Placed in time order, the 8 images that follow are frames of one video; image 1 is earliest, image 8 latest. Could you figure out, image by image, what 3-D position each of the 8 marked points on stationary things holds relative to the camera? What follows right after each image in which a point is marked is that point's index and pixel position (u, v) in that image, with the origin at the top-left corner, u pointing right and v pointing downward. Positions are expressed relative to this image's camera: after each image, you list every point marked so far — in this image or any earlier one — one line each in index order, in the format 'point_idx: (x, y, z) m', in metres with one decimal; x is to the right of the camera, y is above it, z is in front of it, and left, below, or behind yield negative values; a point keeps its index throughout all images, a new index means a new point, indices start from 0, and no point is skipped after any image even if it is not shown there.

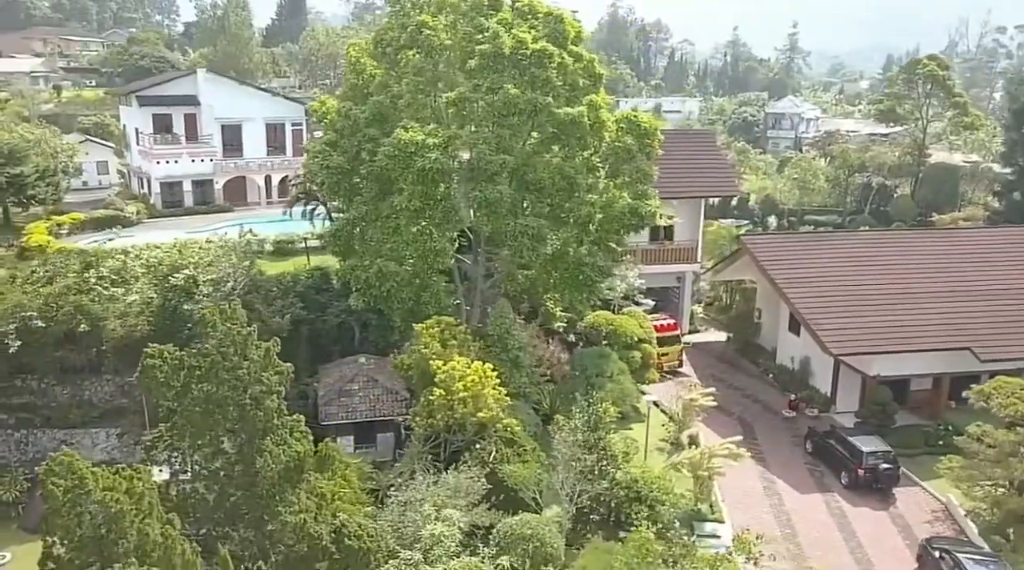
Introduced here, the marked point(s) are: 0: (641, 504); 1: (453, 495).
0: (+2.7, -4.6, +17.8) m
1: (-1.1, -3.8, +15.4) m
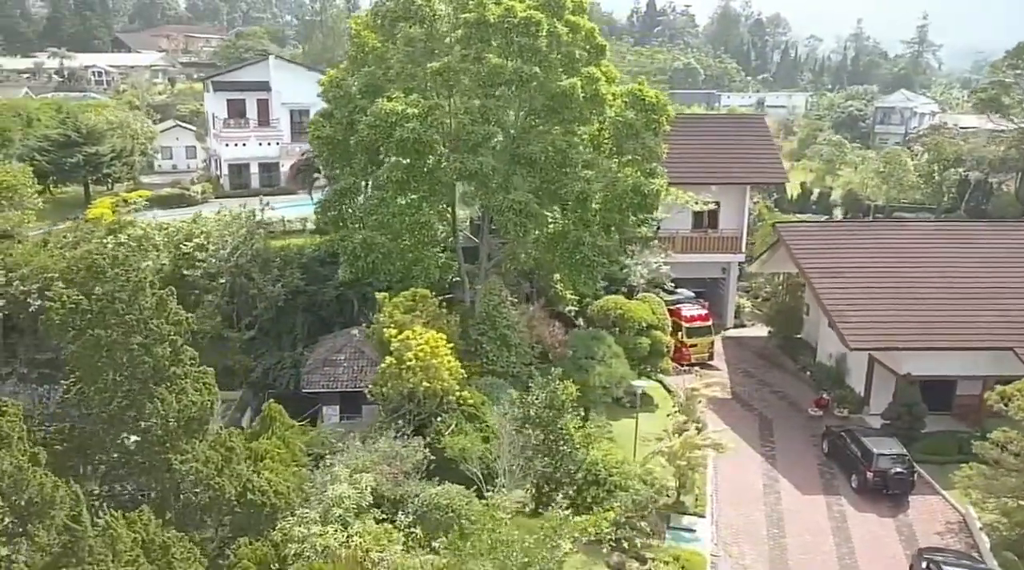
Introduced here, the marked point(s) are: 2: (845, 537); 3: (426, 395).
0: (+1.7, -4.0, +17.1) m
1: (-2.3, -3.1, +15.2) m
2: (+7.3, -5.6, +18.7) m
3: (-1.8, -2.2, +17.1) m
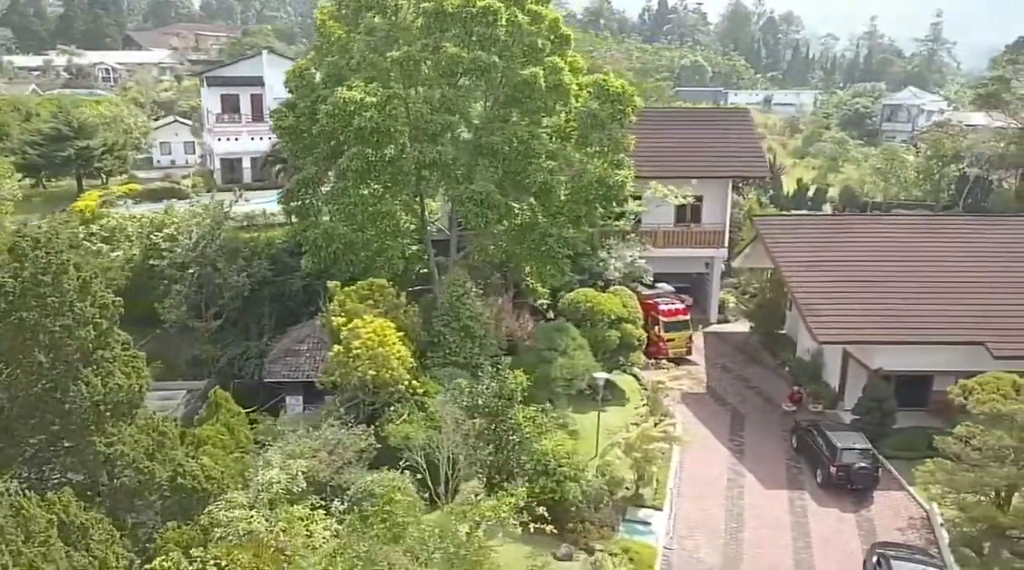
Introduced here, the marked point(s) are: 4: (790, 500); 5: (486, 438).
0: (+0.7, -3.8, +16.9) m
1: (-3.4, -2.9, +15.2) m
2: (+6.3, -5.4, +18.5) m
3: (-2.8, -1.9, +17.0) m
4: (+6.5, -5.0, +19.9) m
5: (-0.5, -3.1, +17.1) m
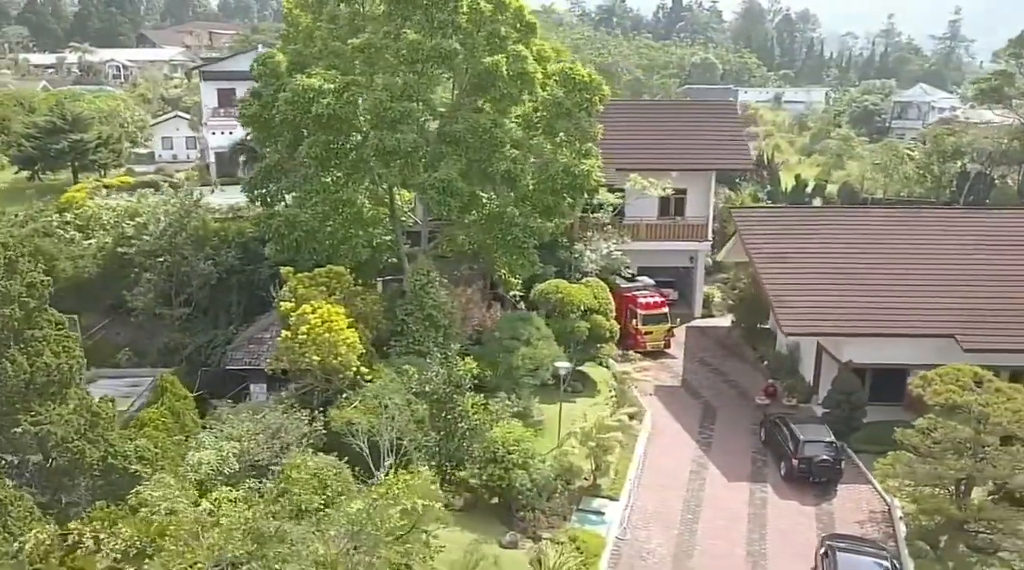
0: (-0.3, -3.6, +16.8) m
1: (-4.5, -2.6, +15.2) m
2: (+5.3, -5.1, +18.3) m
3: (-3.8, -1.6, +17.0) m
4: (+5.5, -4.8, +19.6) m
5: (-1.5, -2.8, +17.1) m
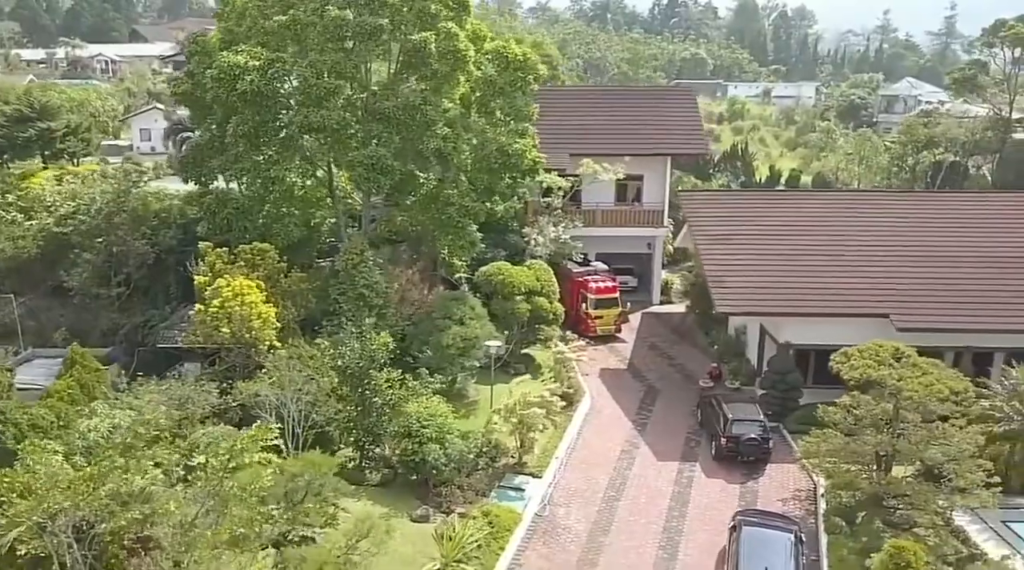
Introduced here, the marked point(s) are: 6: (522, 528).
0: (-2.0, -3.0, +16.8) m
1: (-6.2, -2.1, +15.2) m
2: (+3.6, -4.6, +18.2) m
3: (-5.5, -1.1, +17.0) m
4: (+3.8, -4.3, +19.5) m
5: (-3.2, -2.3, +17.0) m
6: (+0.2, -4.7, +16.6) m
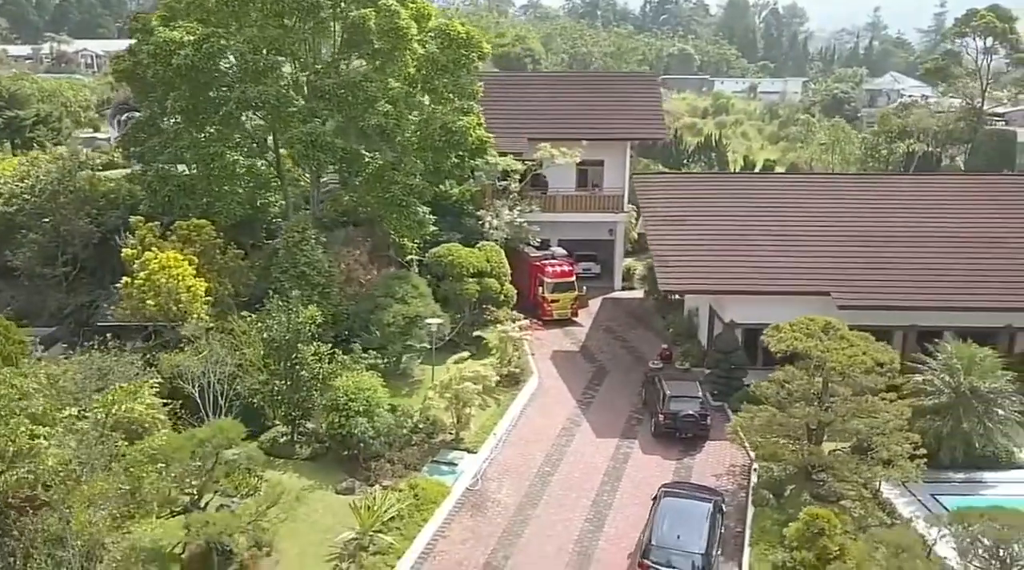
0: (-3.5, -2.5, +16.8) m
1: (-7.6, -1.6, +15.1) m
2: (+2.2, -4.1, +18.1) m
3: (-6.9, -0.6, +16.9) m
4: (+2.4, -3.7, +19.5) m
5: (-4.6, -1.7, +17.0) m
6: (-1.2, -4.2, +16.6) m
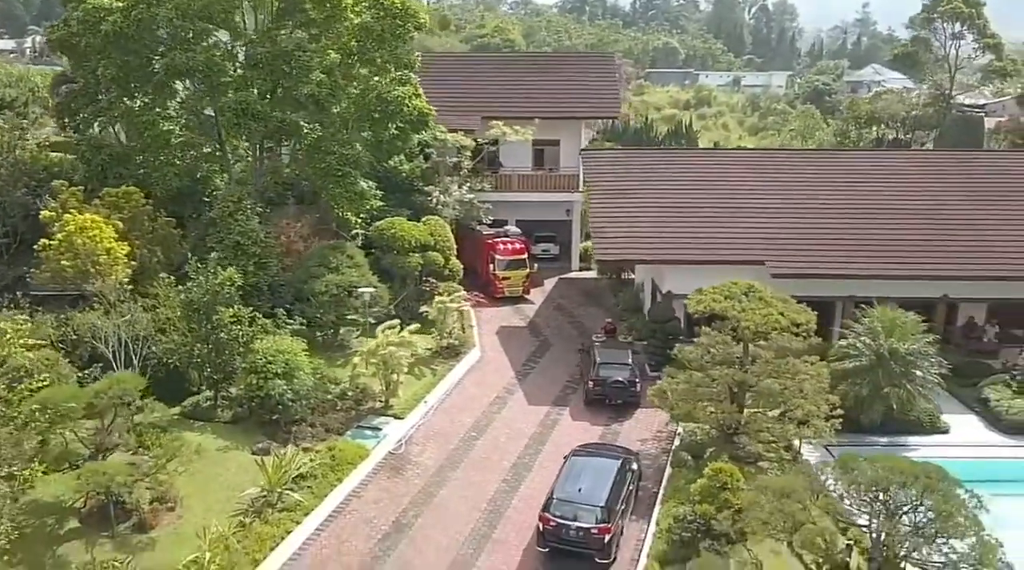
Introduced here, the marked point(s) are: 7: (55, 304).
0: (-5.0, -1.8, +16.7) m
1: (-9.2, -0.8, +15.1) m
2: (+0.6, -3.3, +18.1) m
3: (-8.5, +0.2, +16.9) m
4: (+0.8, -3.0, +19.5) m
5: (-6.2, -1.0, +16.9) m
6: (-2.8, -3.5, +16.6) m
7: (-9.9, -0.4, +18.4) m
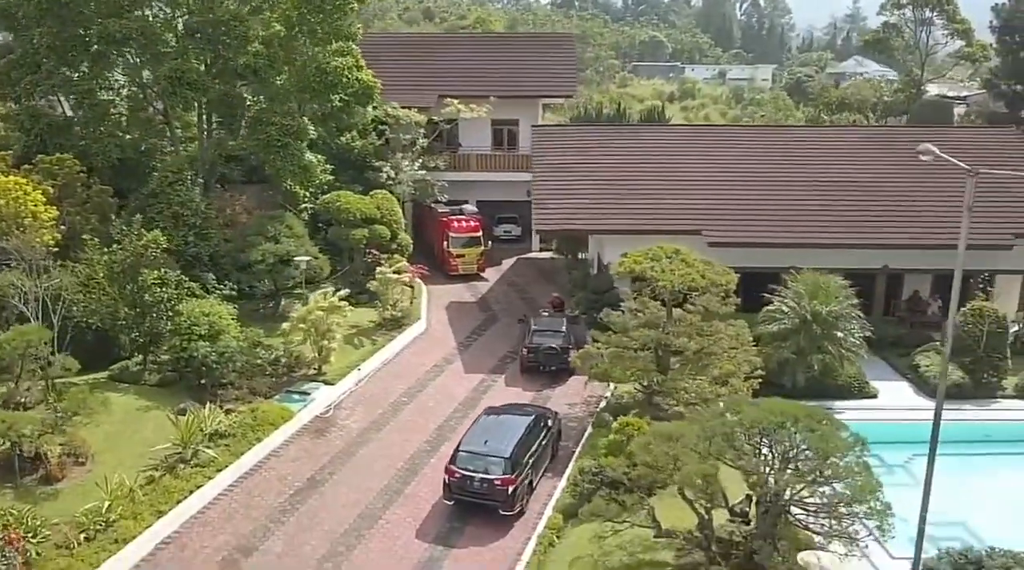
0: (-6.6, -1.0, +16.8) m
1: (-10.7, -0.1, +15.2) m
2: (-0.9, -2.6, +18.1) m
3: (-10.0, +0.9, +17.0) m
4: (-0.7, -2.2, +19.5) m
5: (-7.7, -0.3, +17.0) m
6: (-4.3, -2.7, +16.6) m
7: (-11.4, +0.3, +18.5) m
